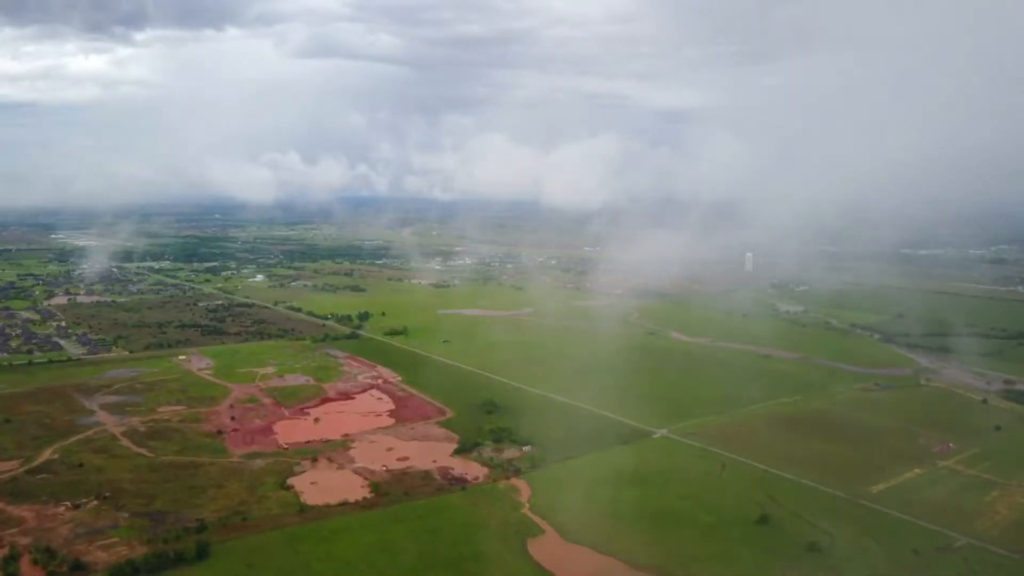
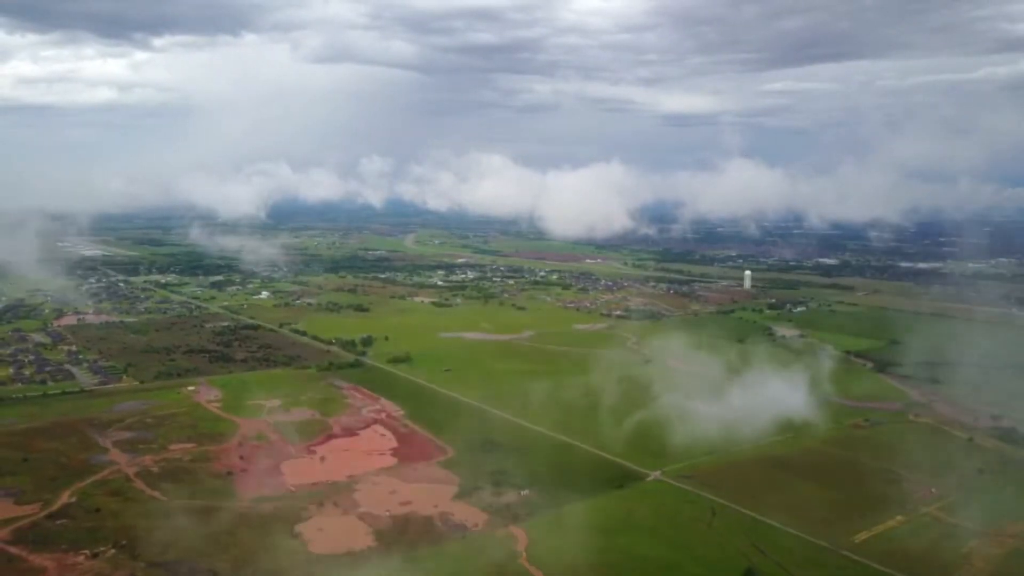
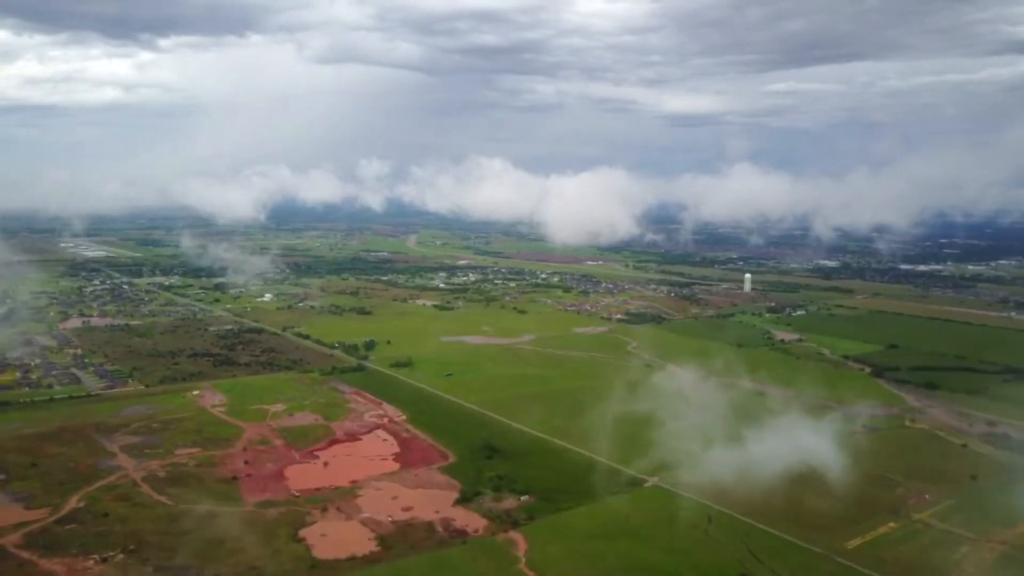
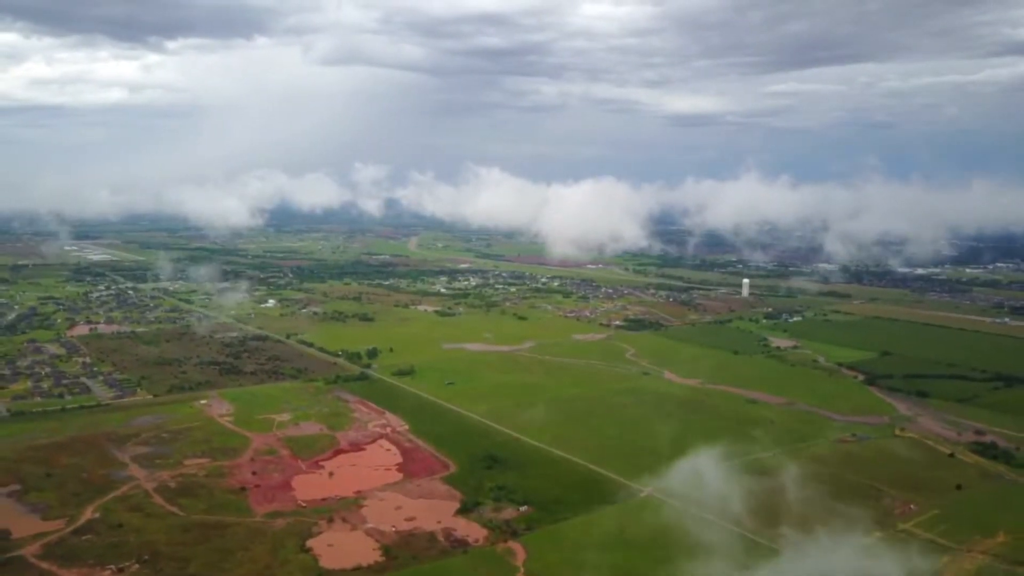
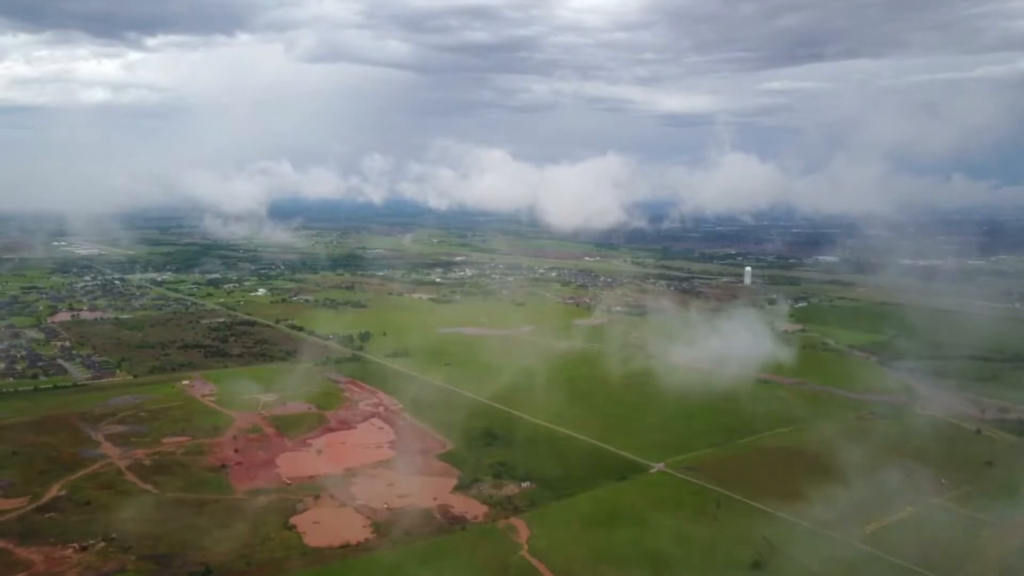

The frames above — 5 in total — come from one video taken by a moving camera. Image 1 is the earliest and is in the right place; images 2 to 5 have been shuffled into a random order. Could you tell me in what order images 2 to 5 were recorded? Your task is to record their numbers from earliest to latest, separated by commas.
5, 2, 3, 4
